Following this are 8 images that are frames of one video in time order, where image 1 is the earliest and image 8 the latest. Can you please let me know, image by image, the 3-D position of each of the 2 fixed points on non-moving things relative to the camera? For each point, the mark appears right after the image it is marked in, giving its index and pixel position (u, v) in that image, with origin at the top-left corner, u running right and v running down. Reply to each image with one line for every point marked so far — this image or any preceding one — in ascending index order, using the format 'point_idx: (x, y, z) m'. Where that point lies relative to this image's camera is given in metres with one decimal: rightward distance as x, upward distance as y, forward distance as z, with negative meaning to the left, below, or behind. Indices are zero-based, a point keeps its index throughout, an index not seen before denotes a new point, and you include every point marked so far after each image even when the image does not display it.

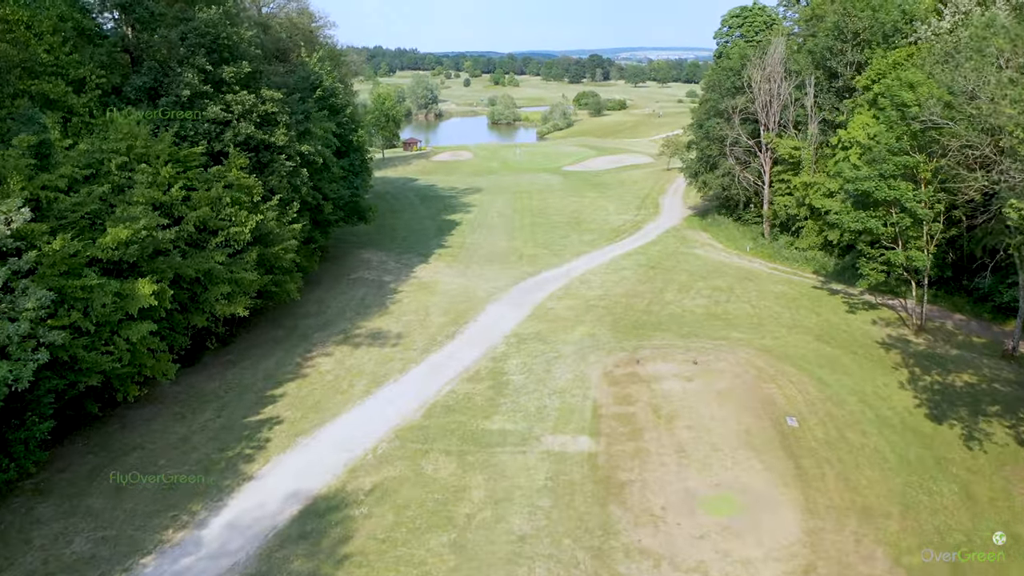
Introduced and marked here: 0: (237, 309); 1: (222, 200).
0: (-8.8, -0.7, +18.8) m
1: (-9.5, +2.9, +19.2) m
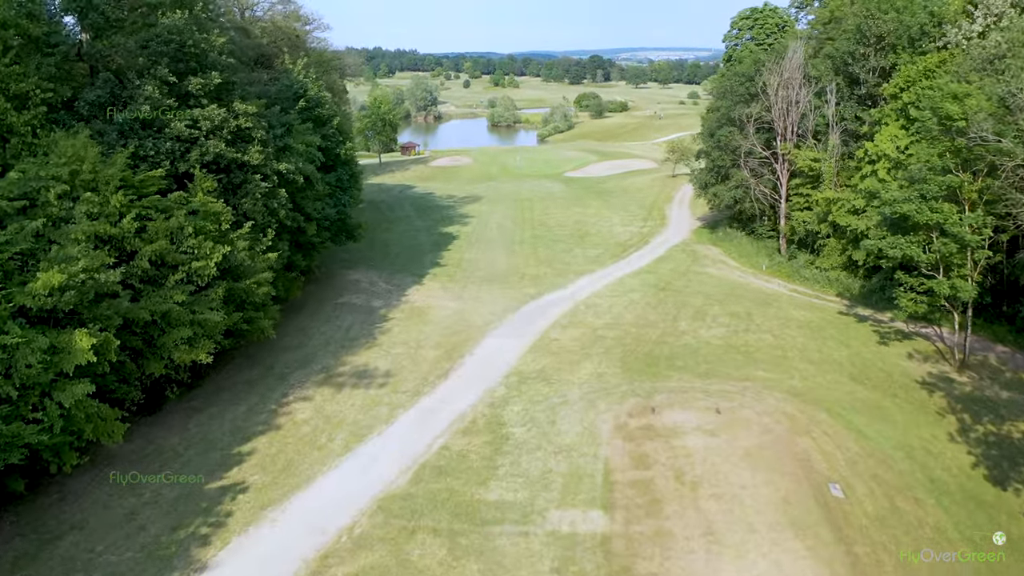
0: (-8.8, -1.9, +16.5) m
1: (-9.5, +1.7, +16.9) m
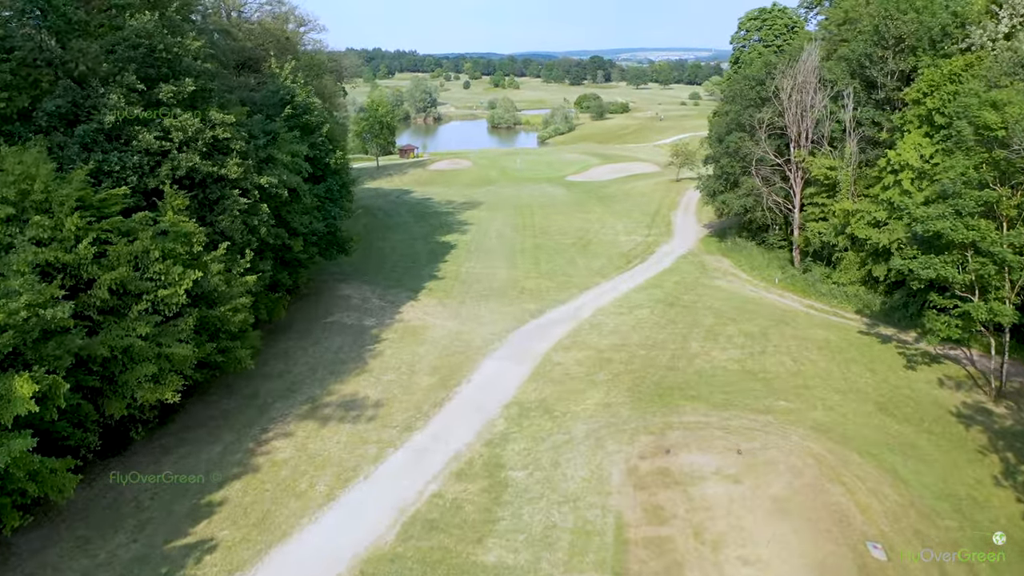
0: (-8.8, -2.7, +14.9) m
1: (-9.5, +0.9, +15.3) m
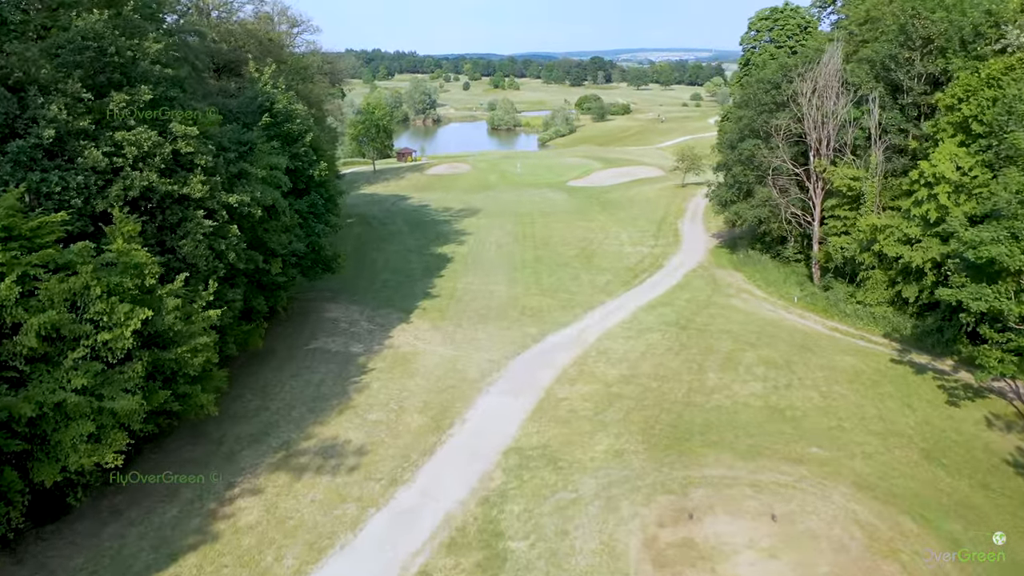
0: (-8.9, -3.7, +12.8) m
1: (-9.5, -0.1, +13.2) m
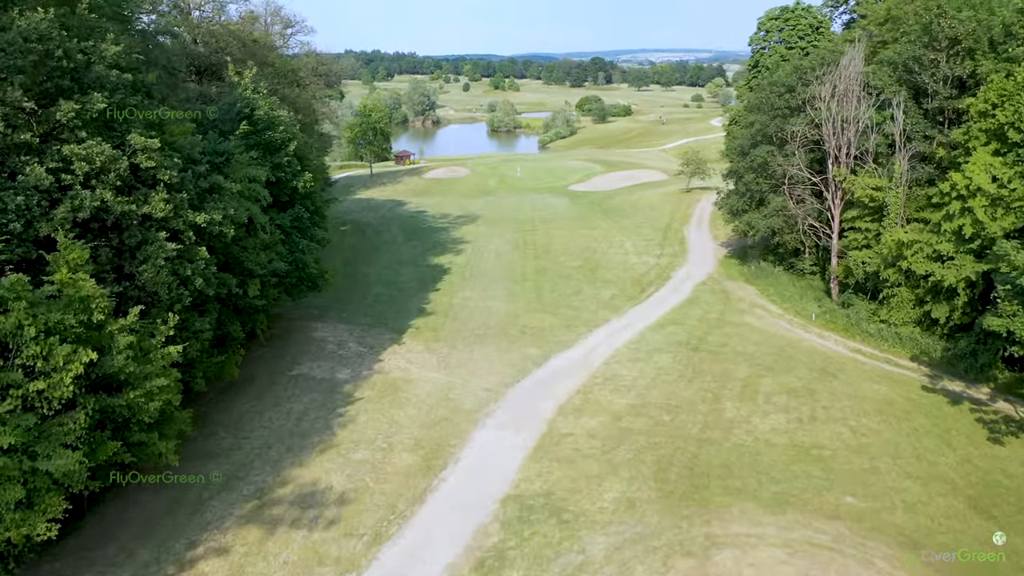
0: (-8.9, -4.5, +11.0) m
1: (-9.6, -0.9, +11.4) m
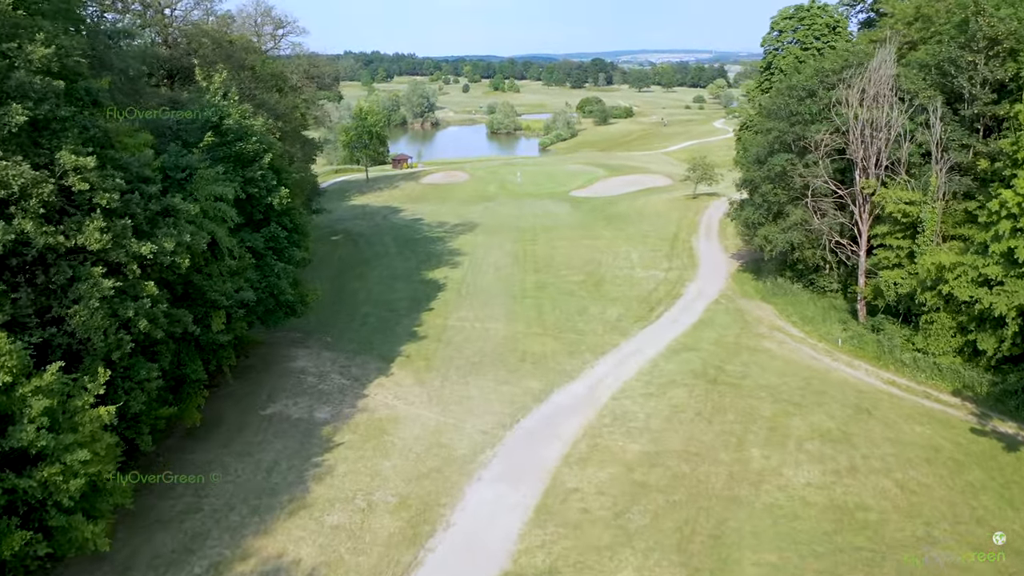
0: (-8.9, -5.4, +8.7) m
1: (-9.6, -1.8, +9.1) m
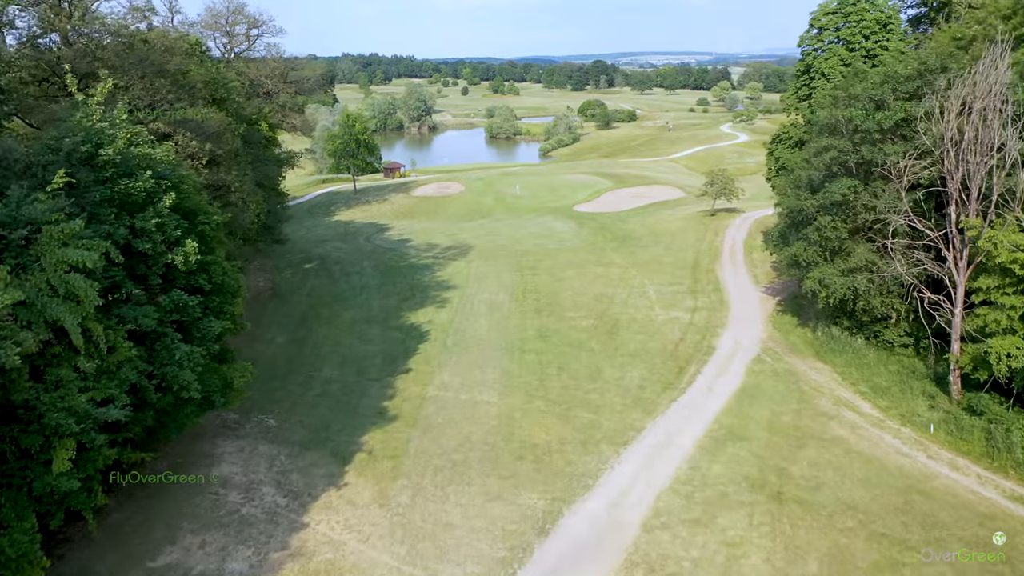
0: (-9.1, -7.8, +2.9) m
1: (-9.8, -4.2, +3.3) m
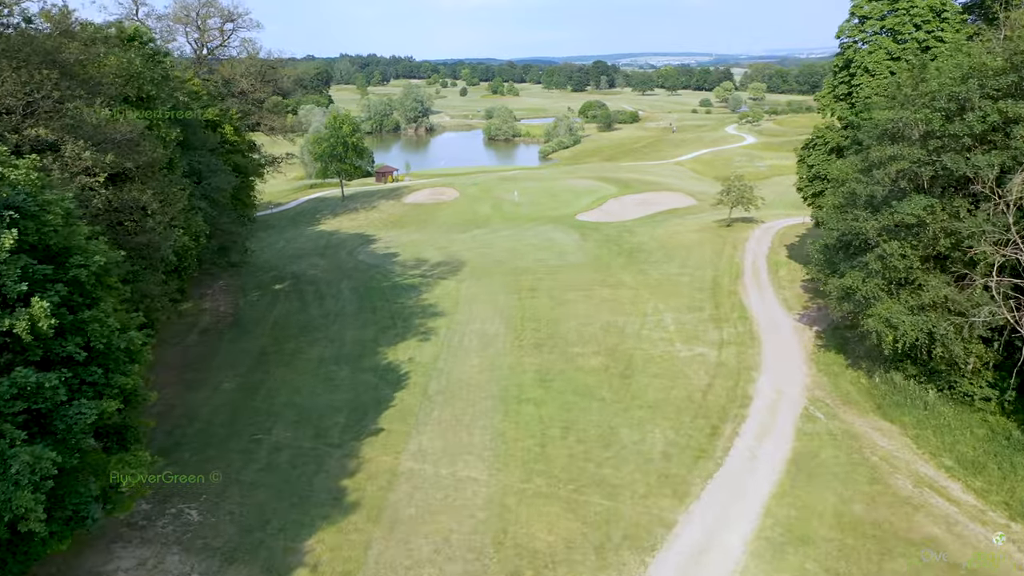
0: (-9.3, -9.2, -1.8) m
1: (-10.0, -5.6, -1.3) m
